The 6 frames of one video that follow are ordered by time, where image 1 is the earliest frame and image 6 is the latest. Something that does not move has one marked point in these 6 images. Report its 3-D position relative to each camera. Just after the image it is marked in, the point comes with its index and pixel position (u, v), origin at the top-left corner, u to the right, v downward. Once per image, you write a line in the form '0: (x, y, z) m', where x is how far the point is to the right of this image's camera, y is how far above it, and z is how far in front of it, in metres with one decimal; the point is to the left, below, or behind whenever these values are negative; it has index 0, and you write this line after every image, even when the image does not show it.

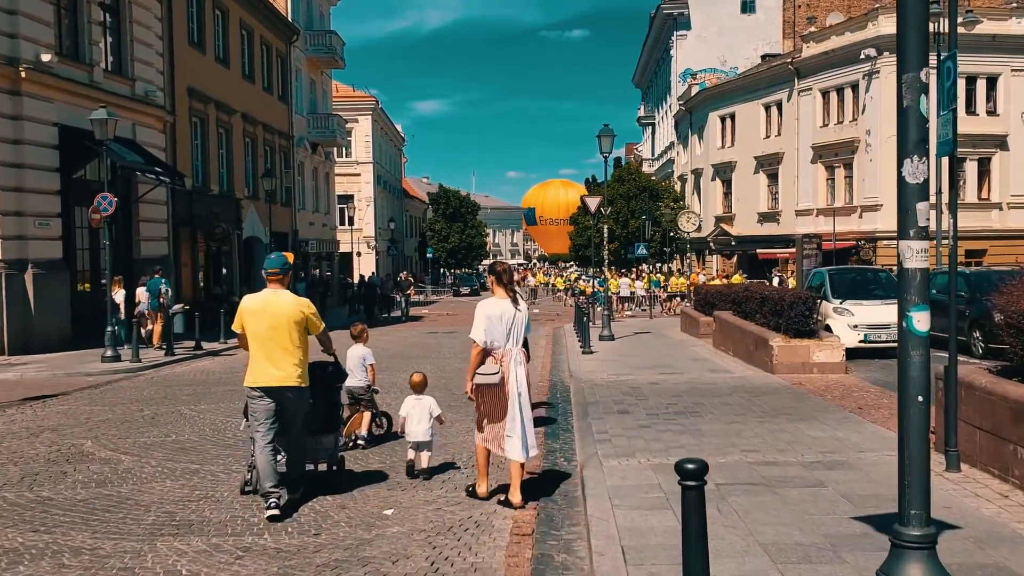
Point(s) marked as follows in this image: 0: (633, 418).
0: (+1.2, -1.3, +9.7) m
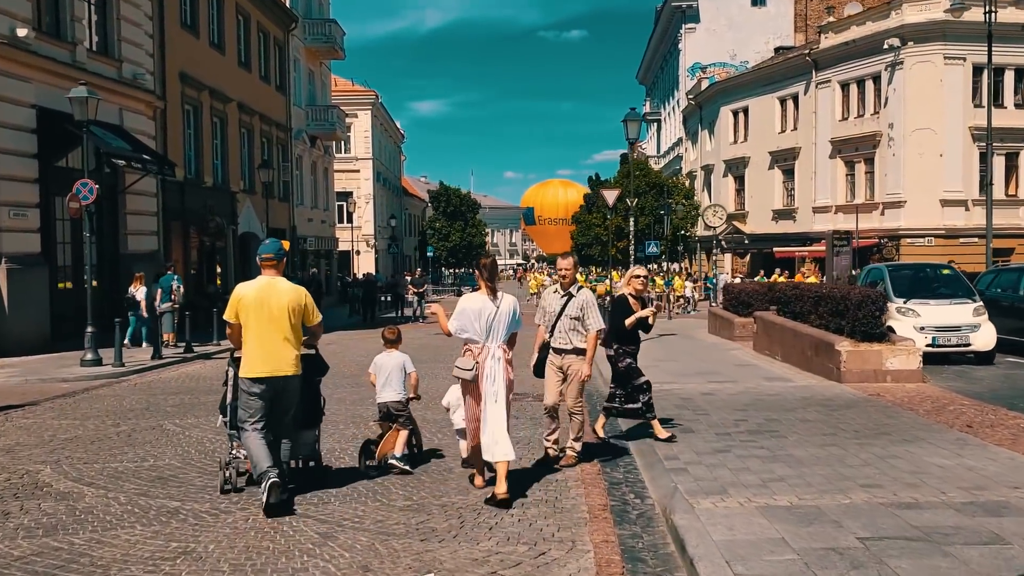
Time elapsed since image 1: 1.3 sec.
0: (+1.6, -1.2, +8.1) m
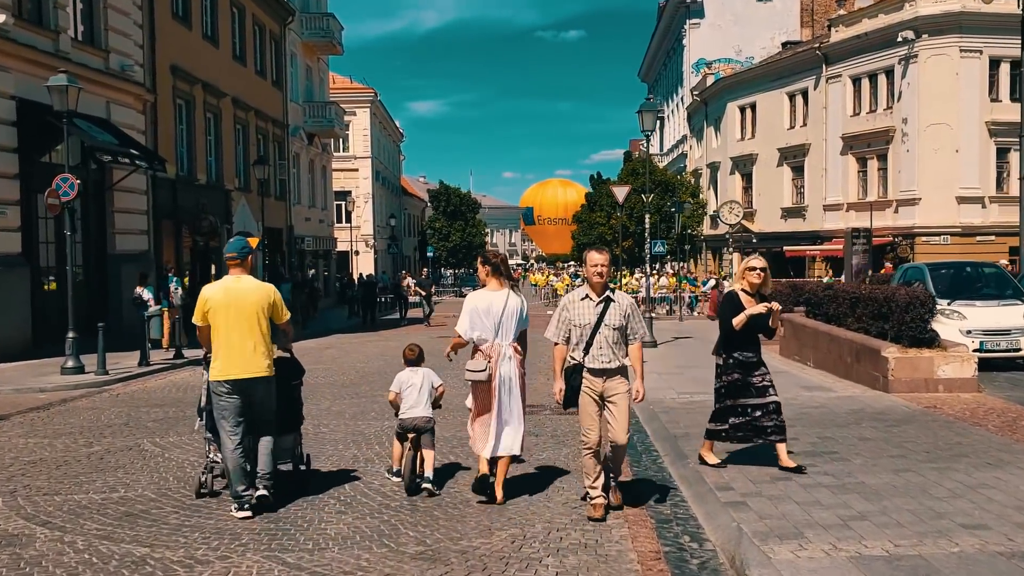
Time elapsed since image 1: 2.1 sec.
0: (+1.7, -1.2, +7.1) m
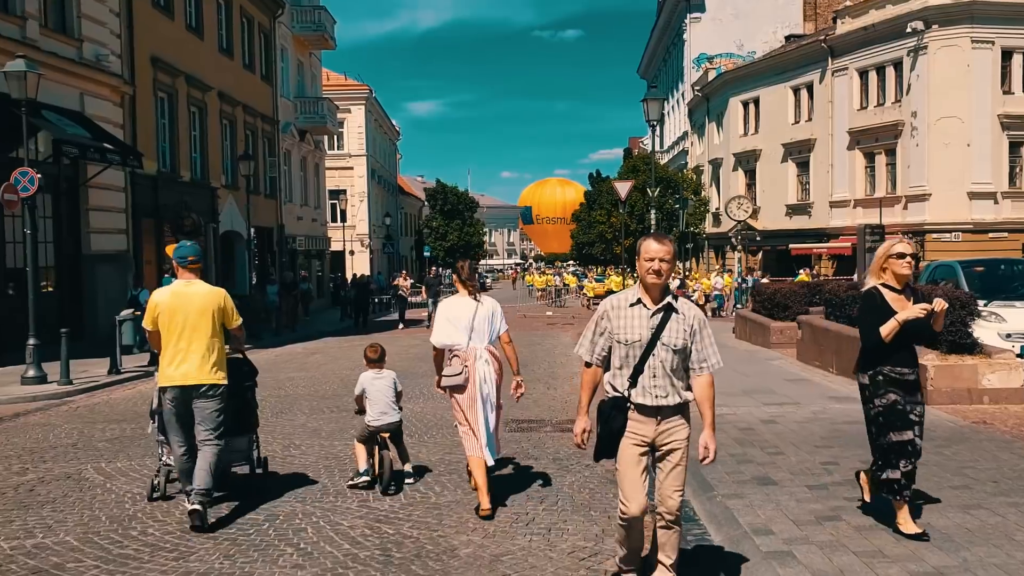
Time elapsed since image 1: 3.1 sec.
0: (+1.7, -1.2, +6.1) m
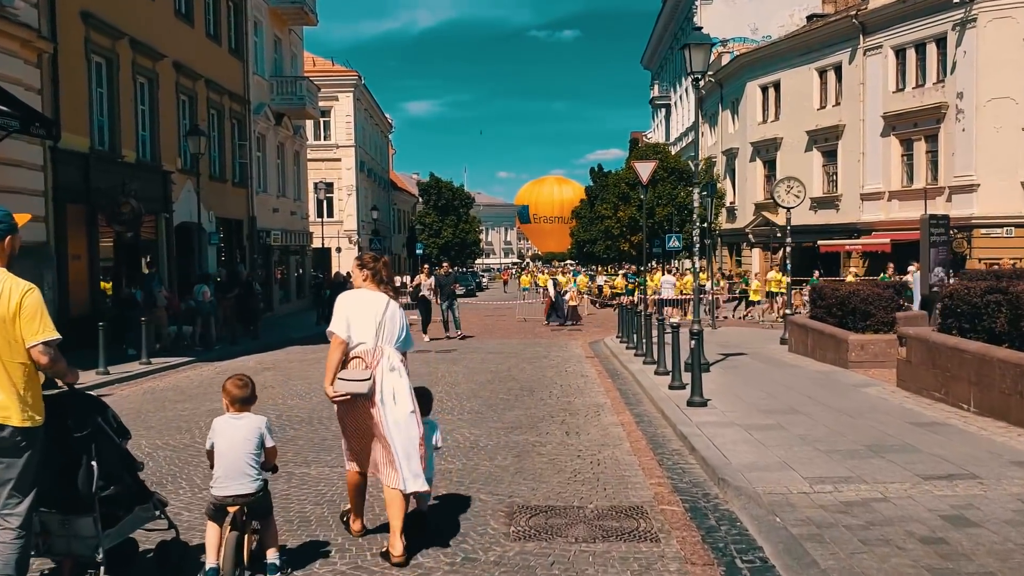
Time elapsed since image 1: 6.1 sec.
0: (+1.8, -1.3, +2.4) m
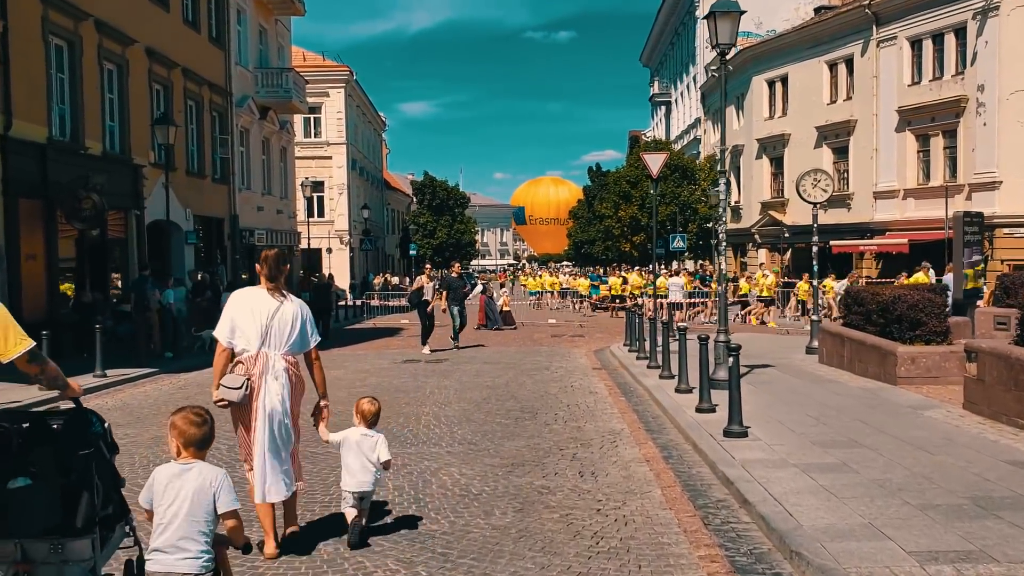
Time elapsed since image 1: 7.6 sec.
0: (+1.8, -1.3, +0.9) m
